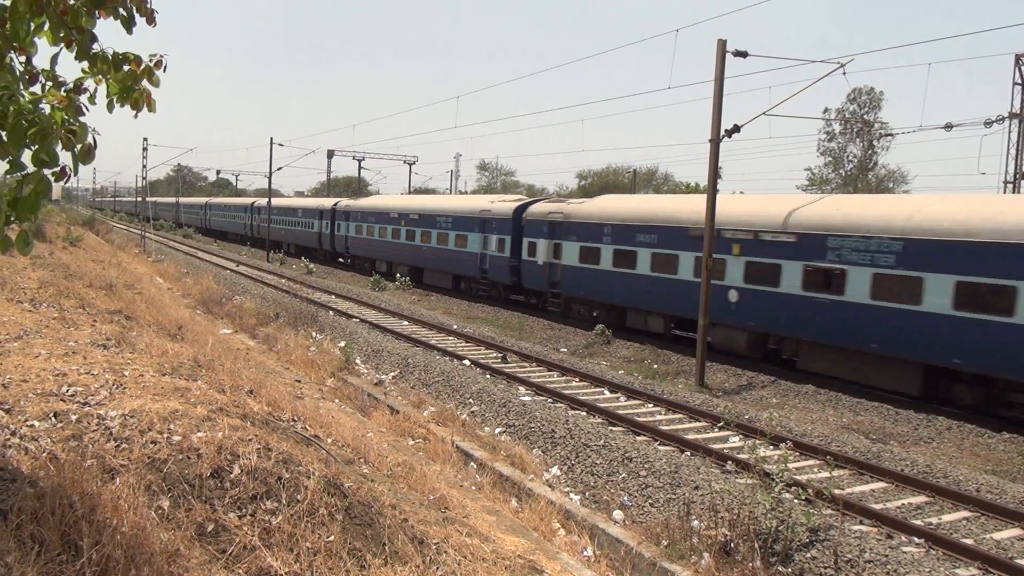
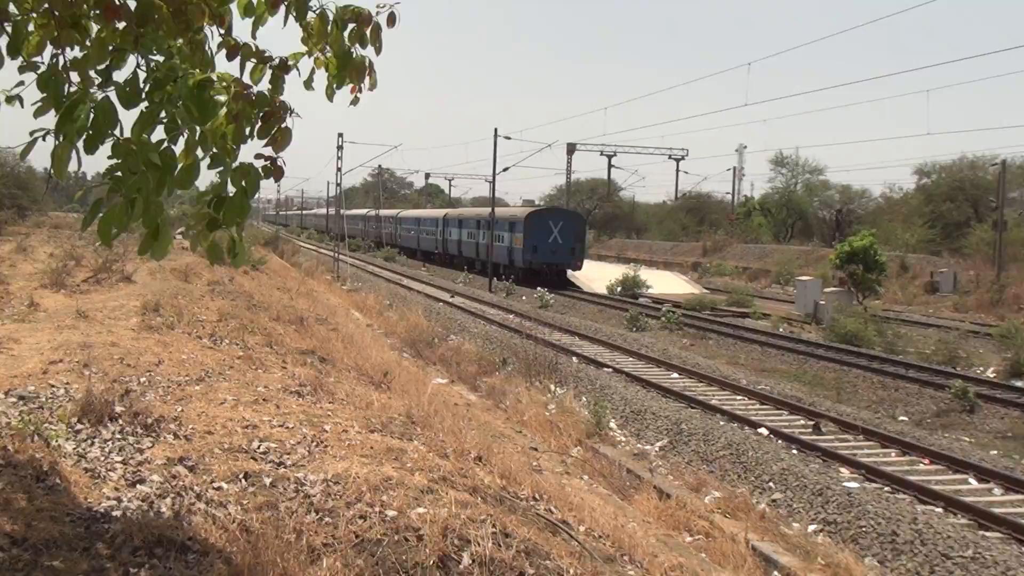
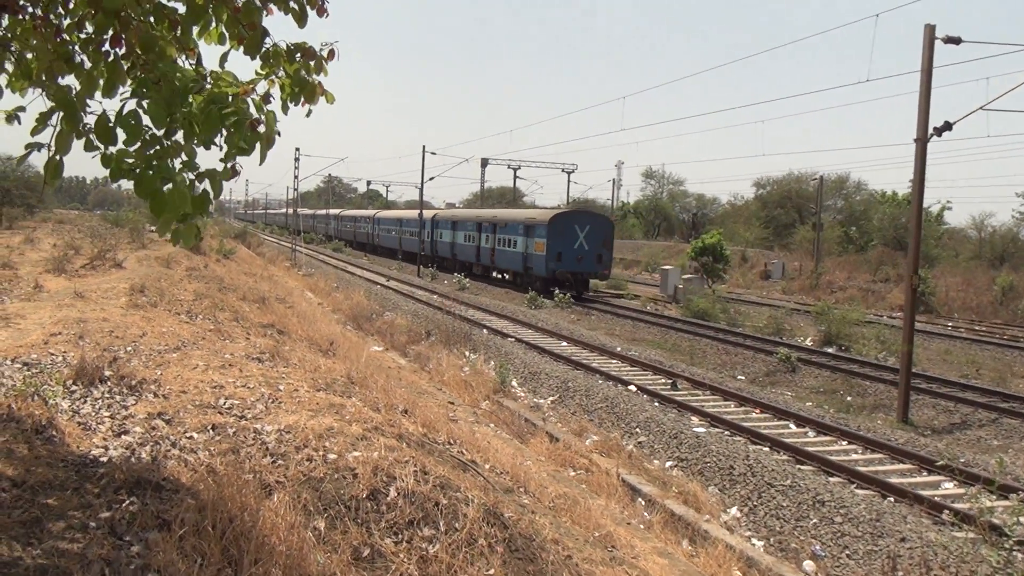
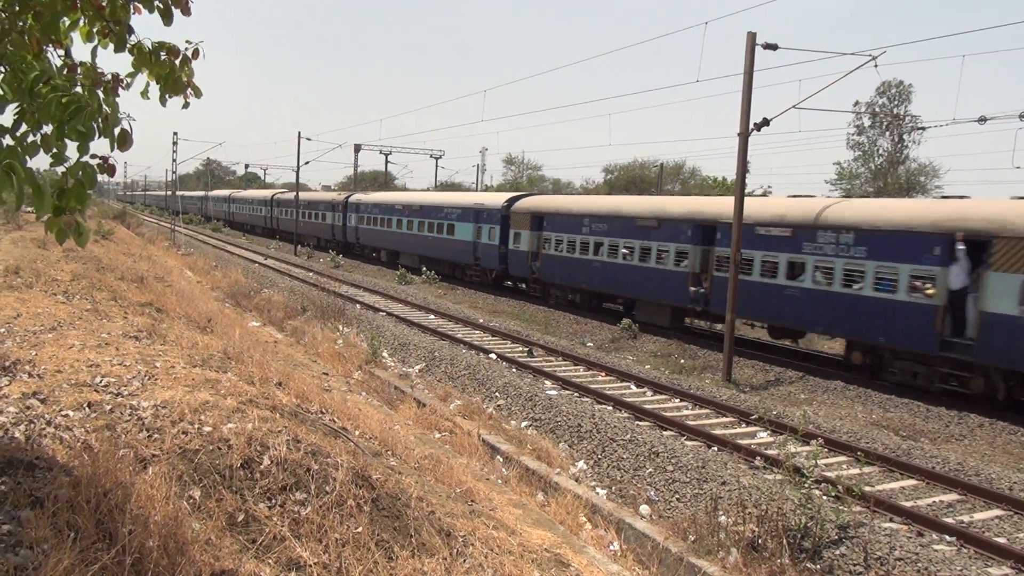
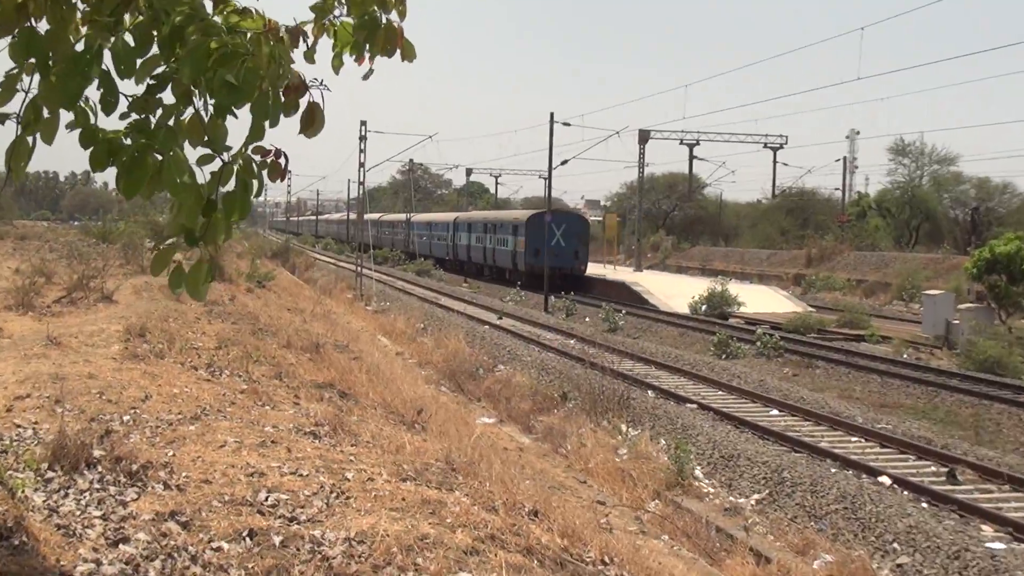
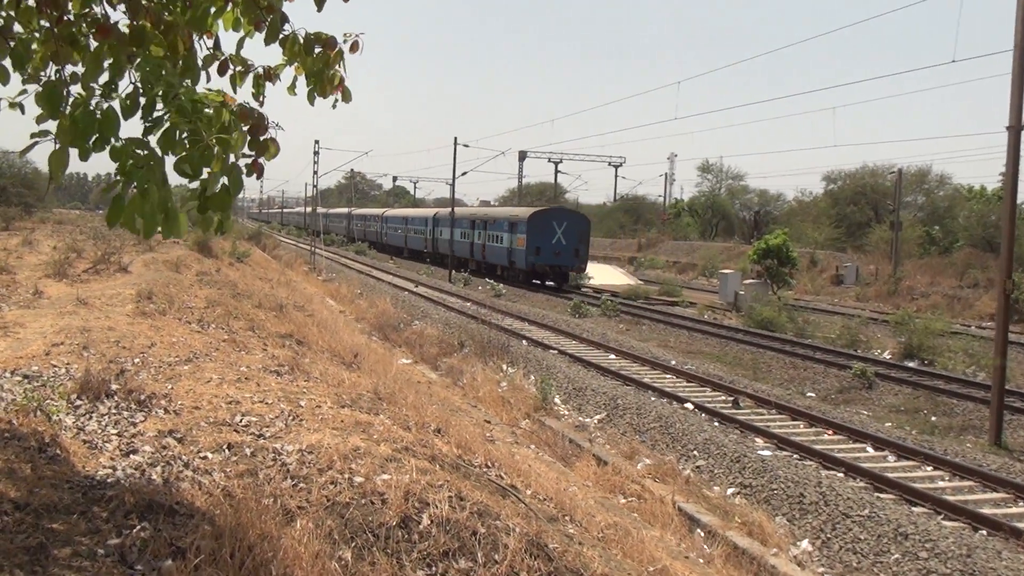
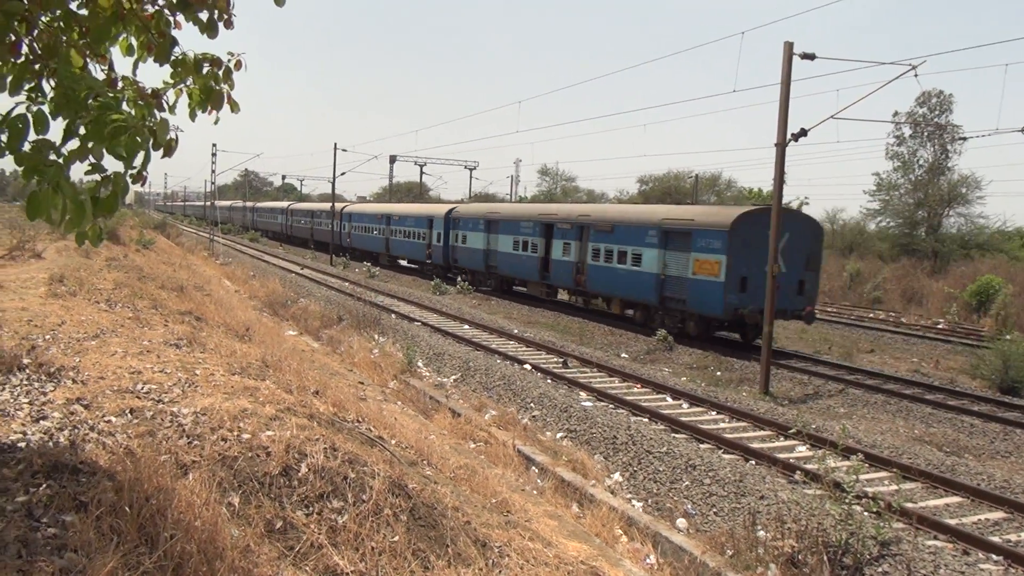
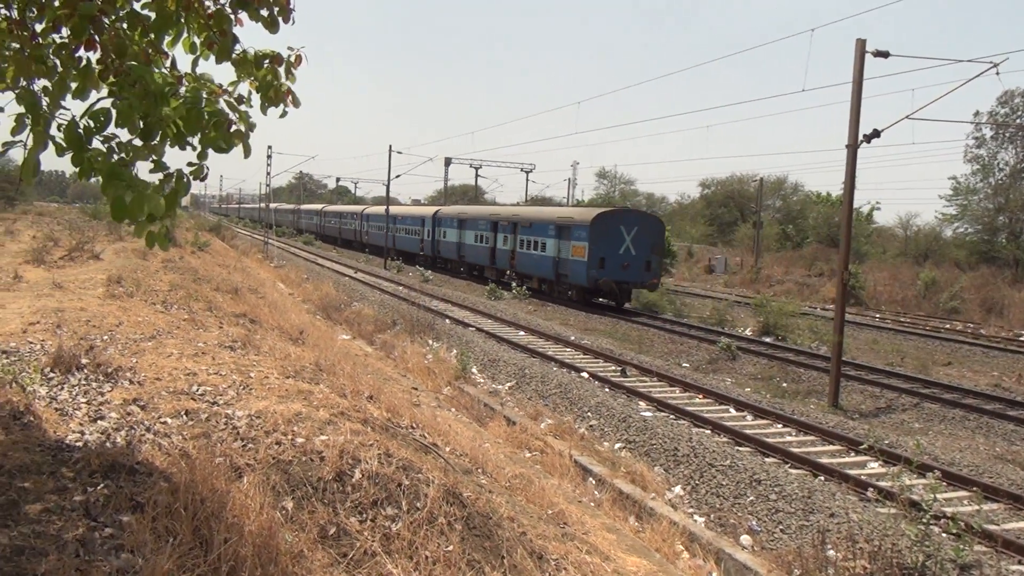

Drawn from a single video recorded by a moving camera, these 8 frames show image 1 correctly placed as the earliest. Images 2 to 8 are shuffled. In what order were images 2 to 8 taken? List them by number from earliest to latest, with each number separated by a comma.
4, 7, 8, 3, 6, 2, 5
